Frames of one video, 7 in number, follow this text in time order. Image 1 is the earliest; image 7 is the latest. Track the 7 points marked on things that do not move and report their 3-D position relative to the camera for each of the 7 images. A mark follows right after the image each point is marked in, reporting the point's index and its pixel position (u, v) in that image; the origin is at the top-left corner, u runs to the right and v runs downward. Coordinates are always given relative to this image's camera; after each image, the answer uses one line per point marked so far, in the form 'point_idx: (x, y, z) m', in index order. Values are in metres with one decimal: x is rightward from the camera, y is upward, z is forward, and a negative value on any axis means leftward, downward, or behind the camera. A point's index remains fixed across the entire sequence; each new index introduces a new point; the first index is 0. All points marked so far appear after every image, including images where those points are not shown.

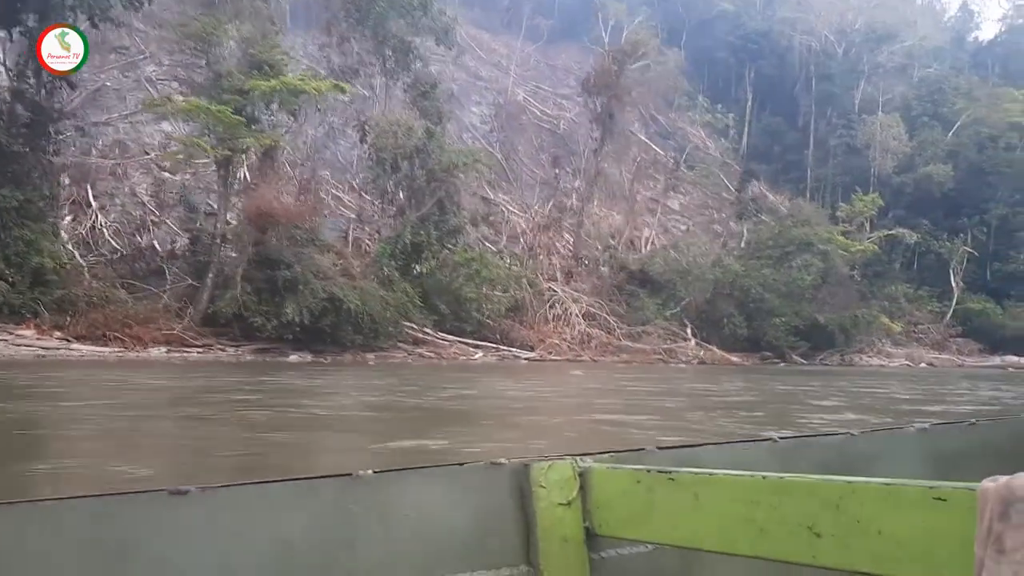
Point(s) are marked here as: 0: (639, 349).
0: (+1.7, -0.9, +11.8) m
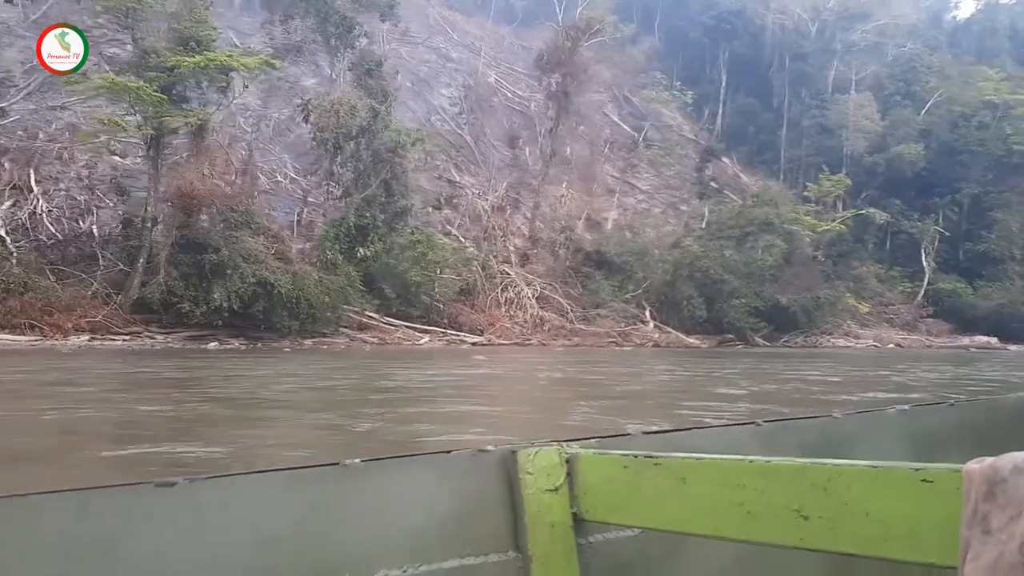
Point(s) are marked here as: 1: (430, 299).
0: (+1.1, -0.6, +11.6) m
1: (-1.0, -0.1, +10.1) m
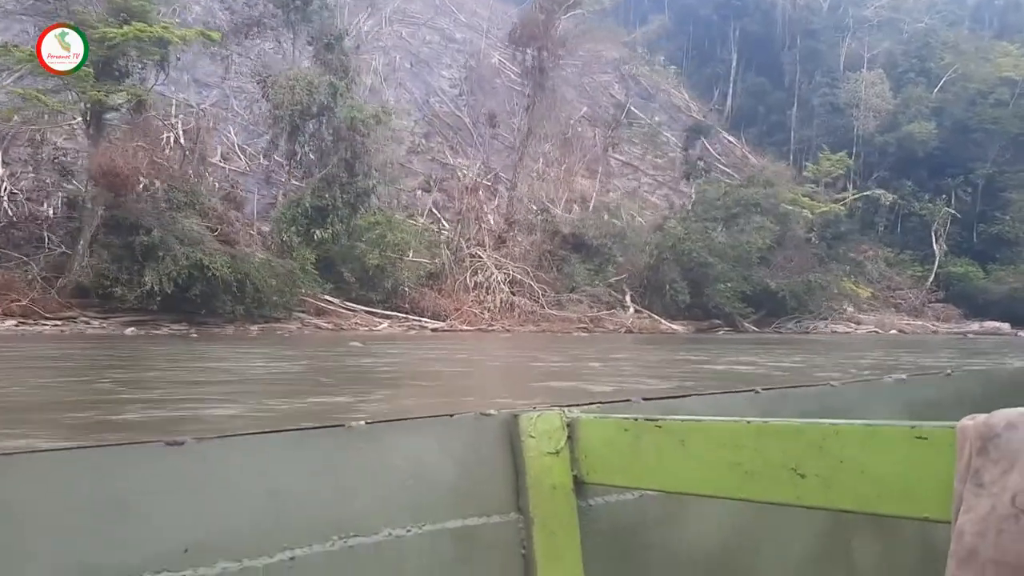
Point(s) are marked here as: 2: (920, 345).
0: (+0.7, -0.4, +11.2) m
1: (-1.4, +0.1, +9.7) m
2: (+5.6, -0.8, +11.3) m
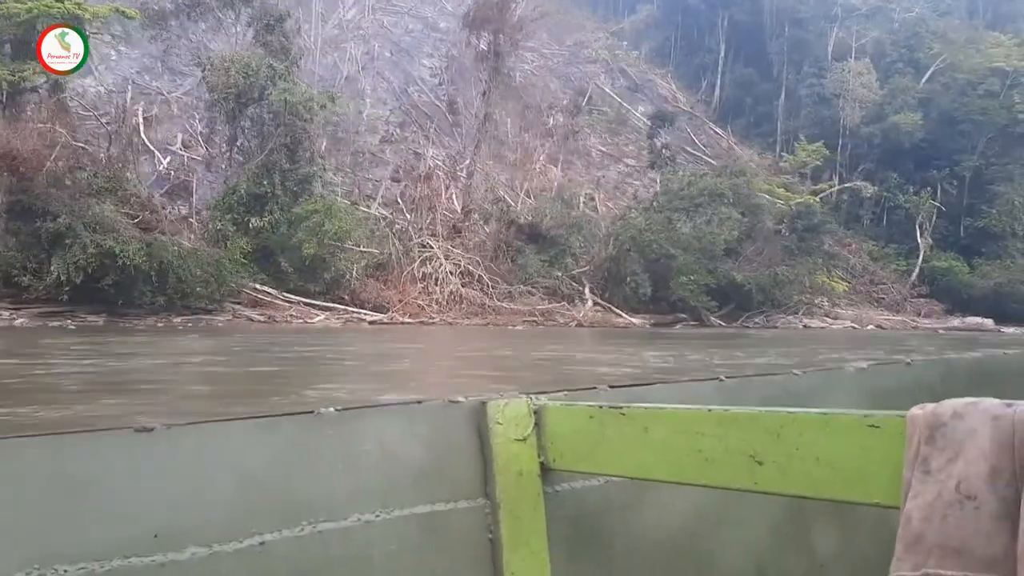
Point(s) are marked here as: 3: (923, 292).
0: (+0.1, -0.3, +10.8) m
1: (-2.0, +0.2, +9.3) m
2: (+5.0, -0.7, +10.9) m
3: (+9.2, -0.1, +18.3) m
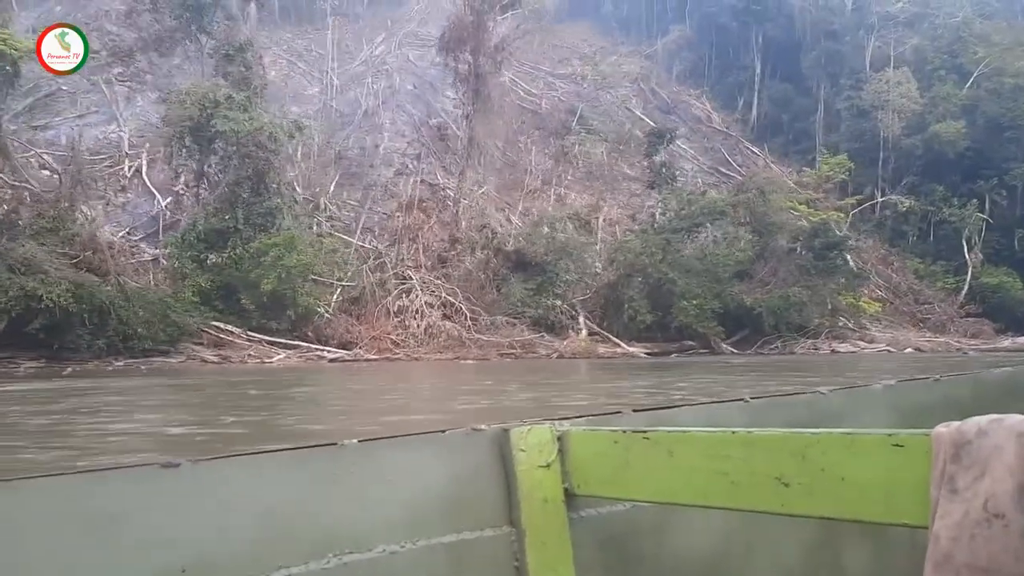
0: (-0.1, -0.7, +10.2) m
1: (-2.3, -0.2, +8.9) m
2: (+4.8, -0.9, +9.9) m
3: (+9.5, -0.5, +17.0) m
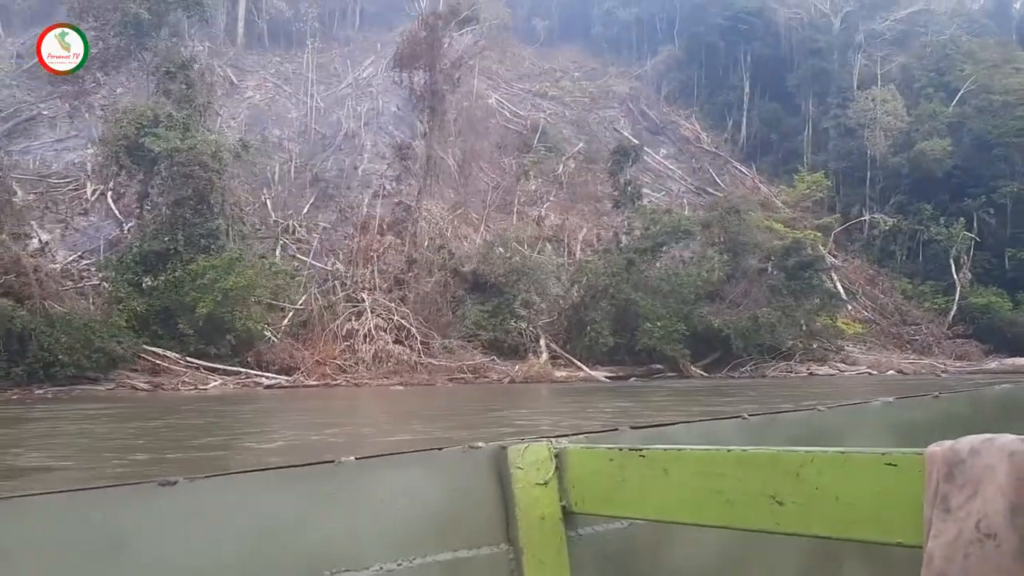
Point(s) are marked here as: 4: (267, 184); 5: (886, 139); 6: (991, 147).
0: (-0.6, -1.0, +9.8) m
1: (-2.8, -0.5, +8.6) m
2: (+4.3, -1.2, +9.4) m
3: (+9.1, -0.9, +16.5) m
4: (-4.5, +1.9, +15.3) m
5: (+8.8, +3.5, +19.5) m
6: (+10.8, +3.2, +18.5) m
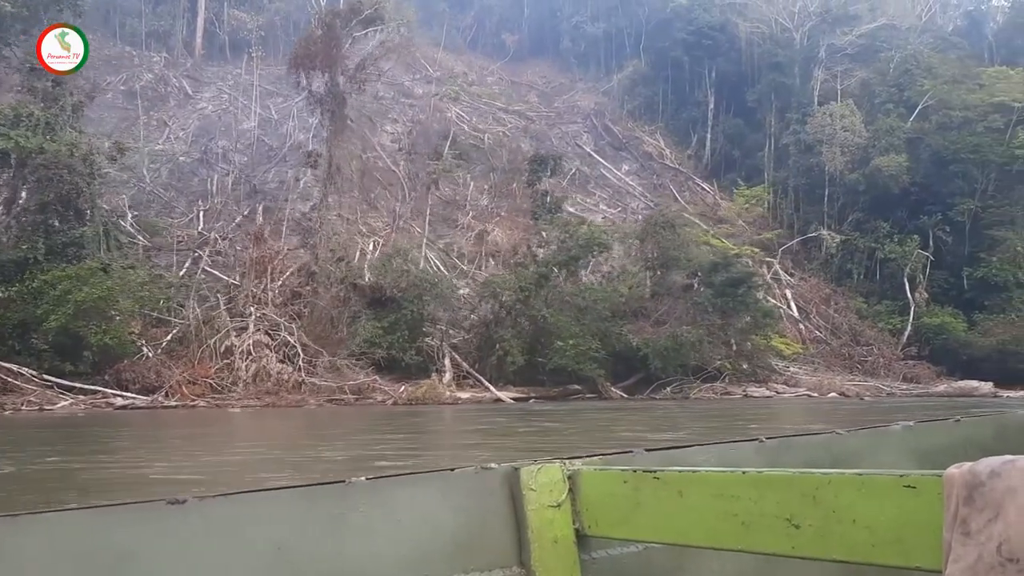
0: (-1.7, -1.1, +9.2) m
1: (-4.0, -0.6, +7.9) m
2: (+3.1, -1.4, +8.8) m
3: (+7.9, -1.3, +16.0) m
4: (-5.6, +1.6, +14.7) m
5: (+7.6, +3.1, +19.0) m
6: (+9.6, +2.7, +18.1) m
